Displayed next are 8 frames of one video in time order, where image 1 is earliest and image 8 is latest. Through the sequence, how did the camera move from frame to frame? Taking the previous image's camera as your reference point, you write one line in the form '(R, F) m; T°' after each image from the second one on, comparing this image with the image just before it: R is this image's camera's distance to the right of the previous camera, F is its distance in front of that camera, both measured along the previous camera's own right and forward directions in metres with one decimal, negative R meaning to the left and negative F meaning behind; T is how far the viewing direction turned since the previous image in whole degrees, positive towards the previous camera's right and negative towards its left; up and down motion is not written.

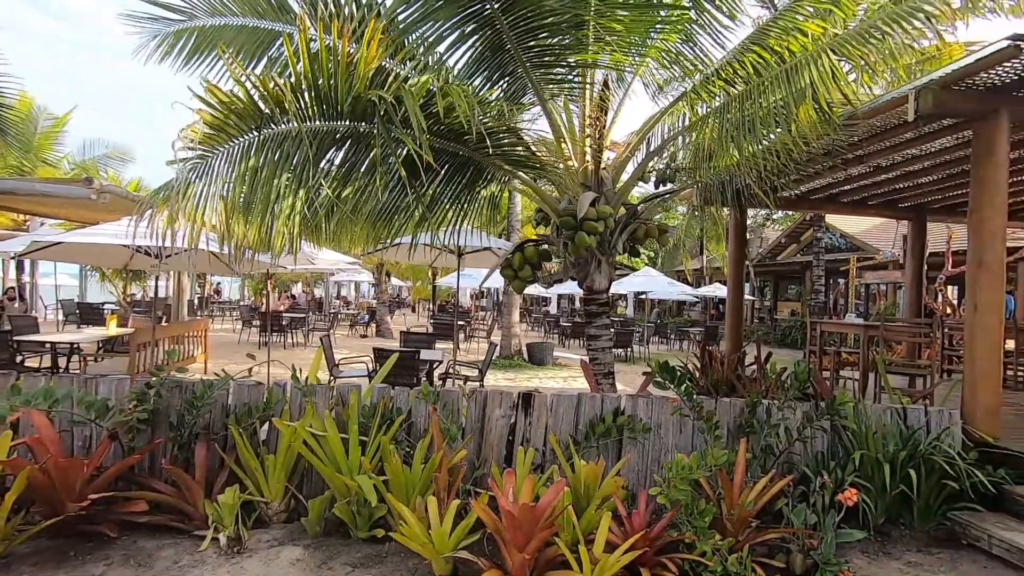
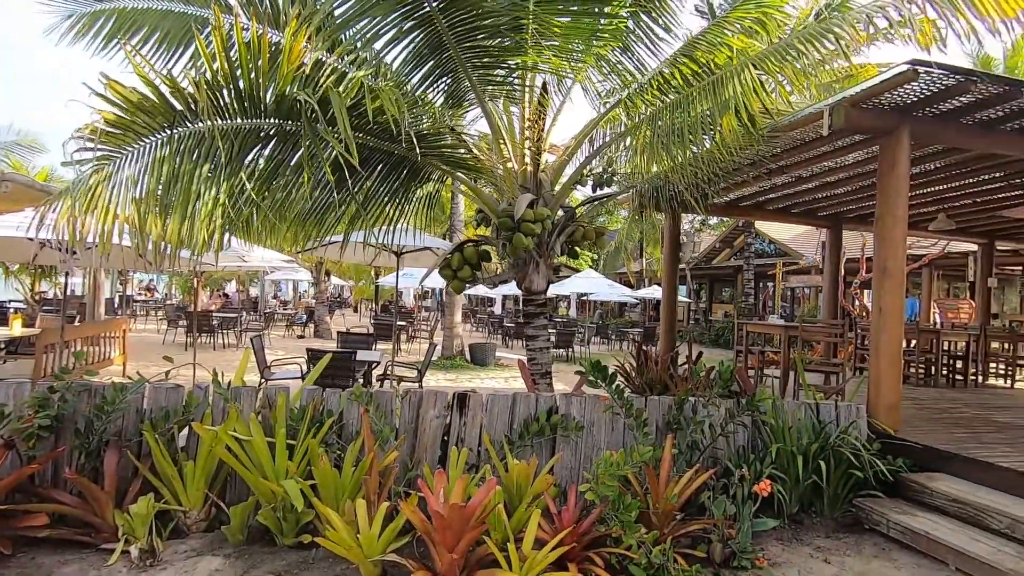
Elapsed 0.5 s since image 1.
(+0.1, 0.0) m; +6°
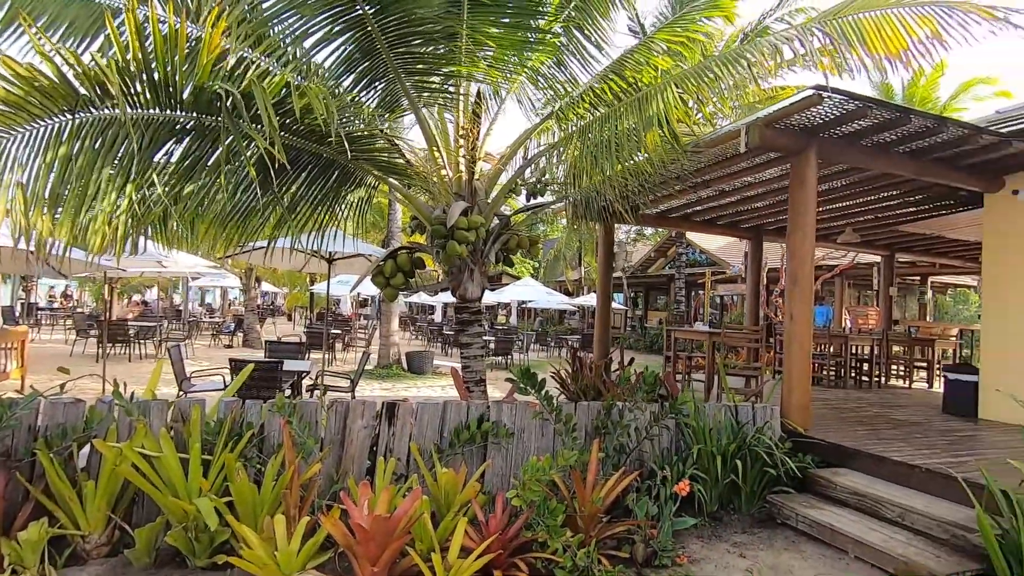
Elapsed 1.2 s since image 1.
(+0.1, 0.0) m; +6°
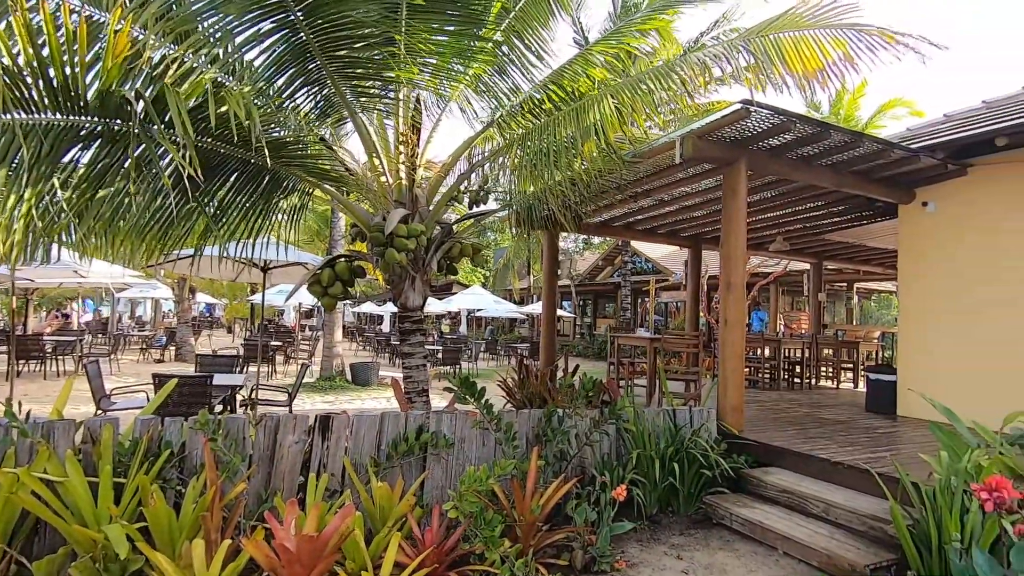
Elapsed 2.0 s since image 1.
(+0.1, 0.0) m; +5°
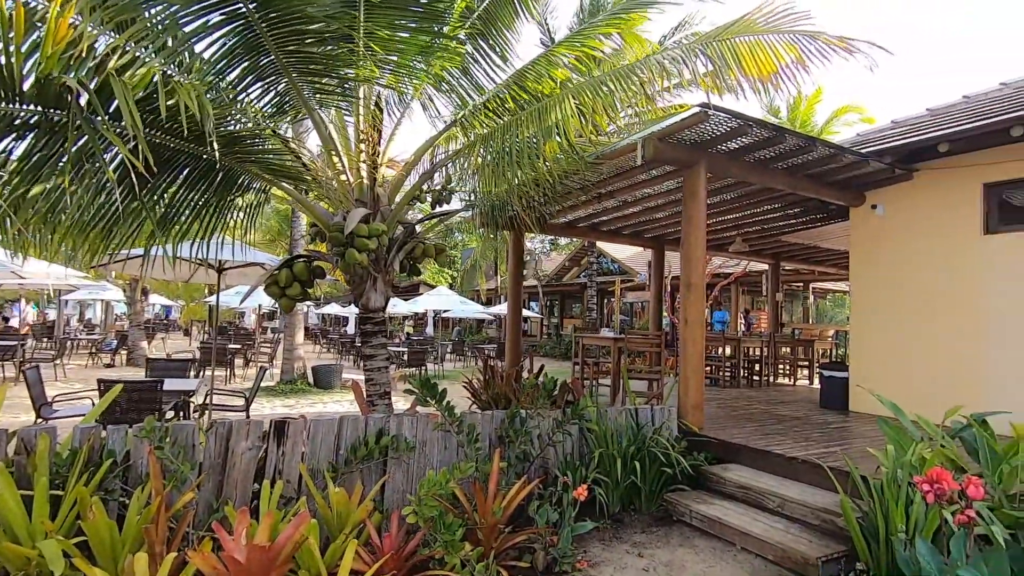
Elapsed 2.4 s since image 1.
(0.0, 0.0) m; +3°
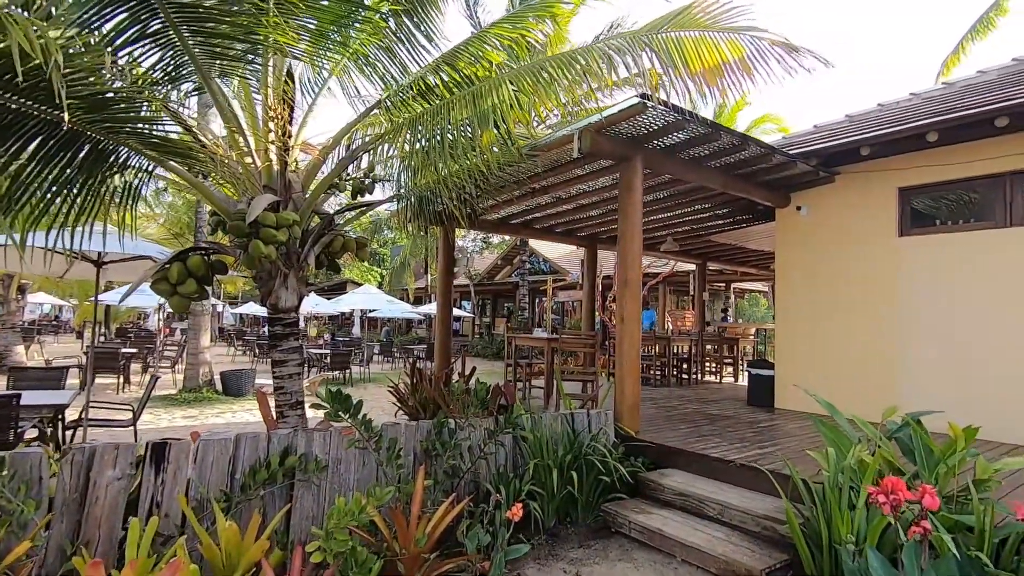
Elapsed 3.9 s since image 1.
(0.0, +0.3) m; +7°
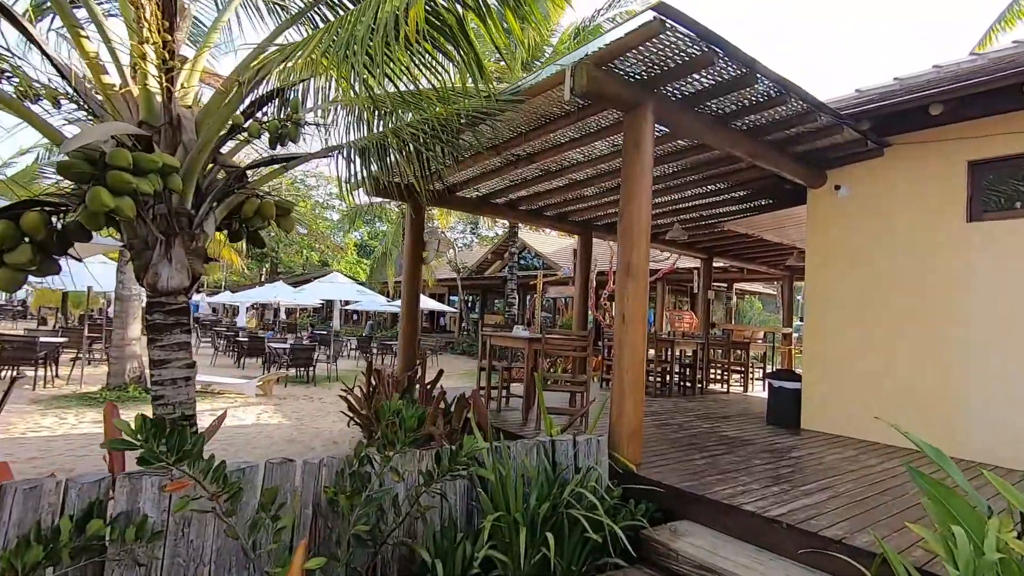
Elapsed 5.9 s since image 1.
(+0.2, +1.1) m; +1°
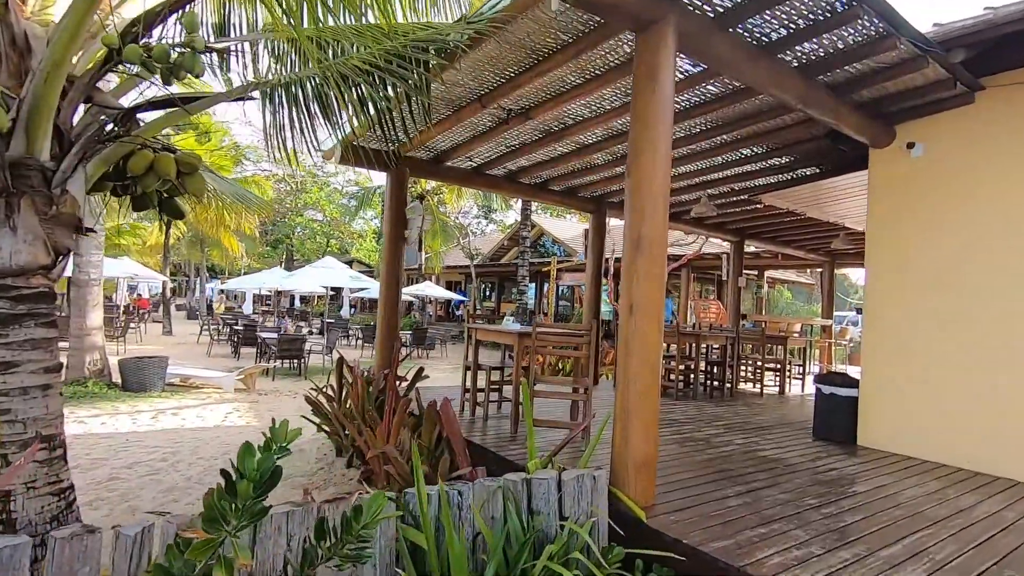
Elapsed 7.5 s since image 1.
(+0.3, +0.9) m; -2°
